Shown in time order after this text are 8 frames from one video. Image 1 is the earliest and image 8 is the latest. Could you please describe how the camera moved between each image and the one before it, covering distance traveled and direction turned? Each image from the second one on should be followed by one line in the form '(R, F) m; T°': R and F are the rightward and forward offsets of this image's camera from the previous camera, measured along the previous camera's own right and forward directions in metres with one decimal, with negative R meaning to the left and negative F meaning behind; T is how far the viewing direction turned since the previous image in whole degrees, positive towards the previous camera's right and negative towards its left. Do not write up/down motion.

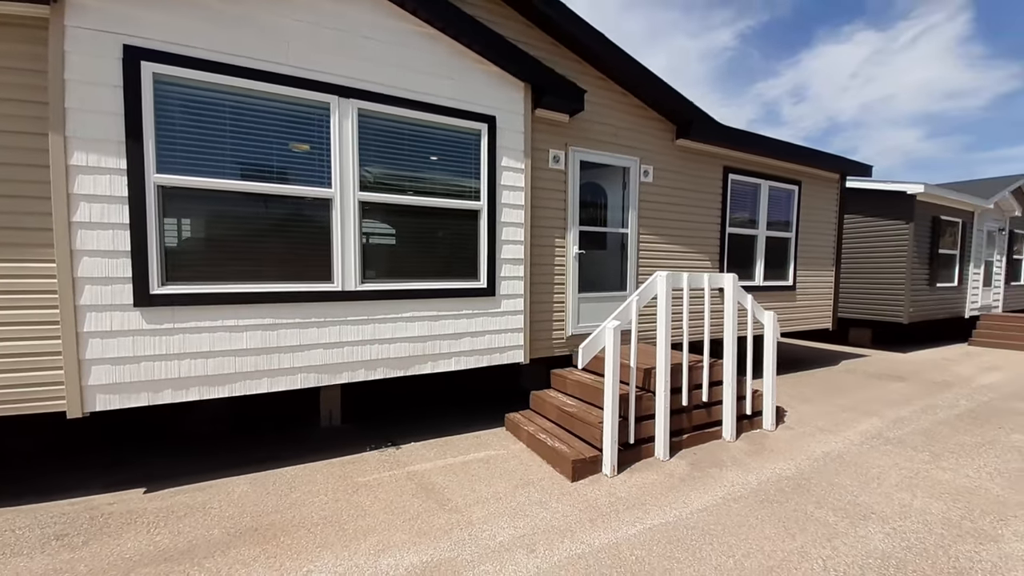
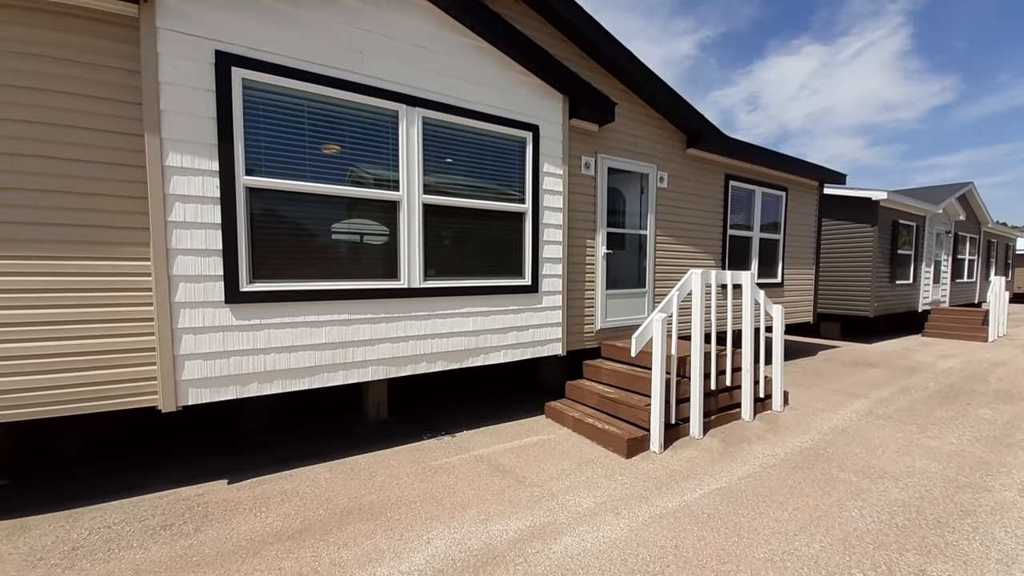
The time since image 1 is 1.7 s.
(-0.7, -0.2) m; +4°
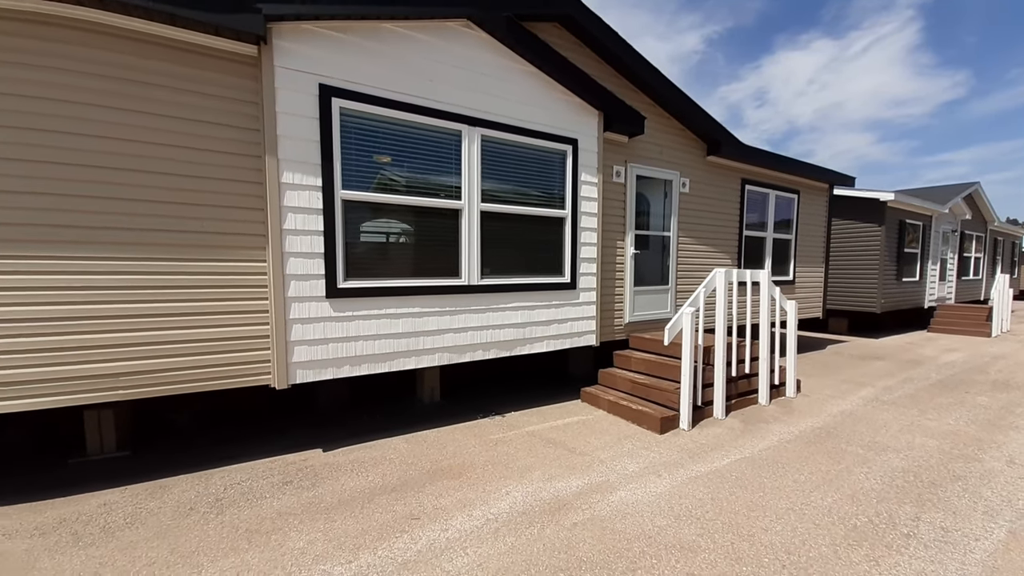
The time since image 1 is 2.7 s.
(-0.4, -0.5) m; -1°
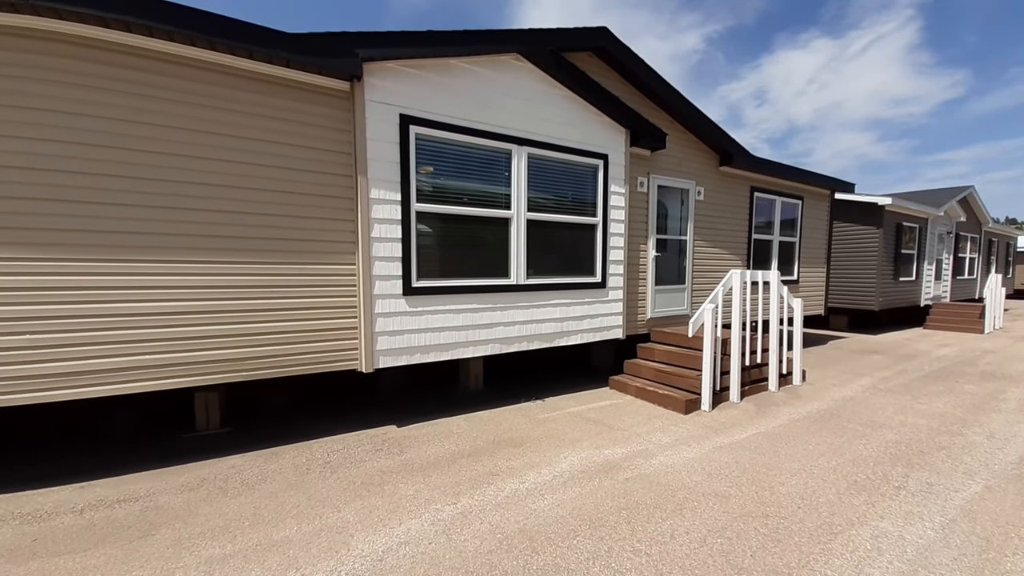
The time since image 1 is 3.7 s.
(-0.5, -0.5) m; 0°
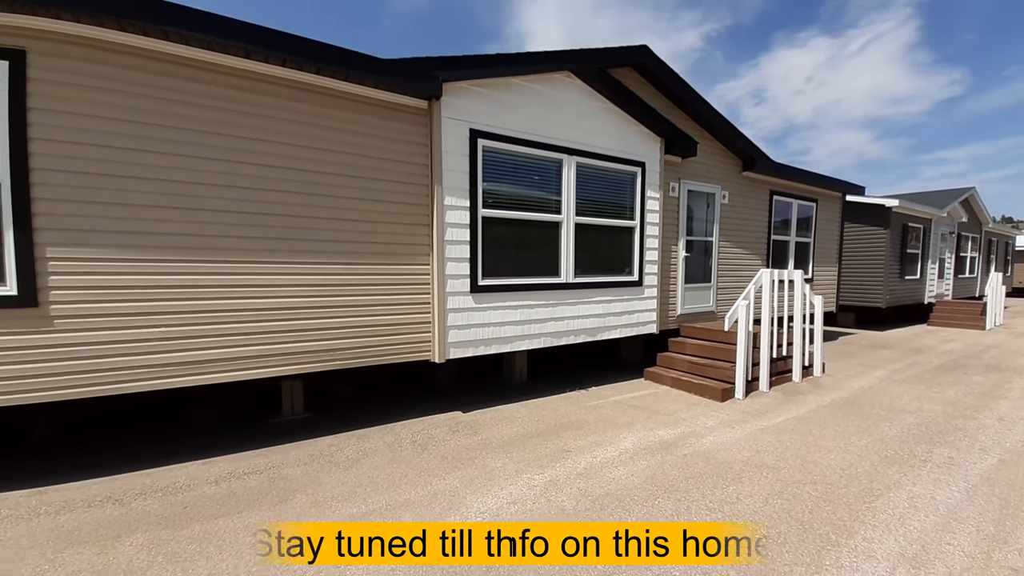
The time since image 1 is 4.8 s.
(-0.6, -0.4) m; 0°
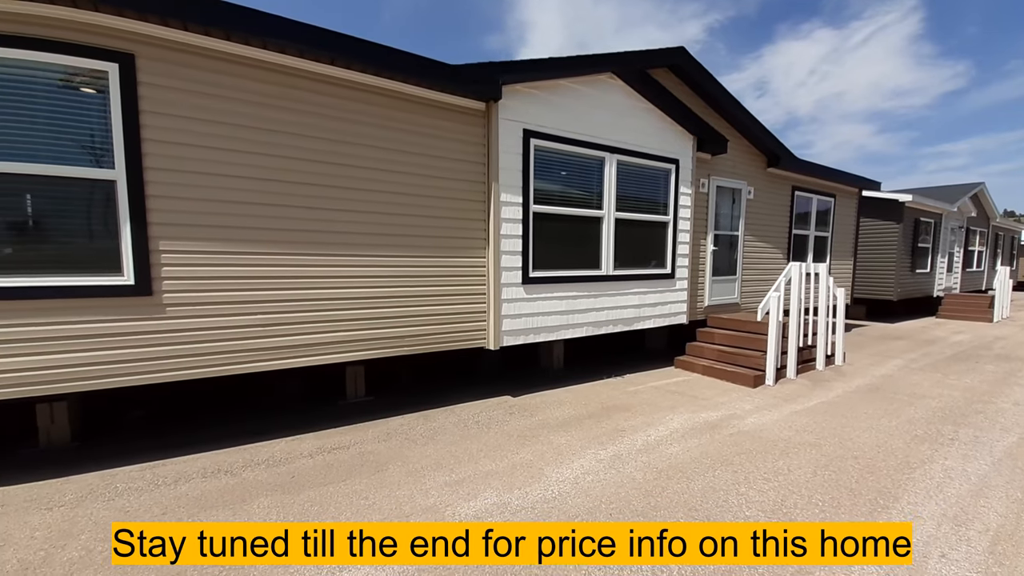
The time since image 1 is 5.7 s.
(-0.5, -0.3) m; 0°
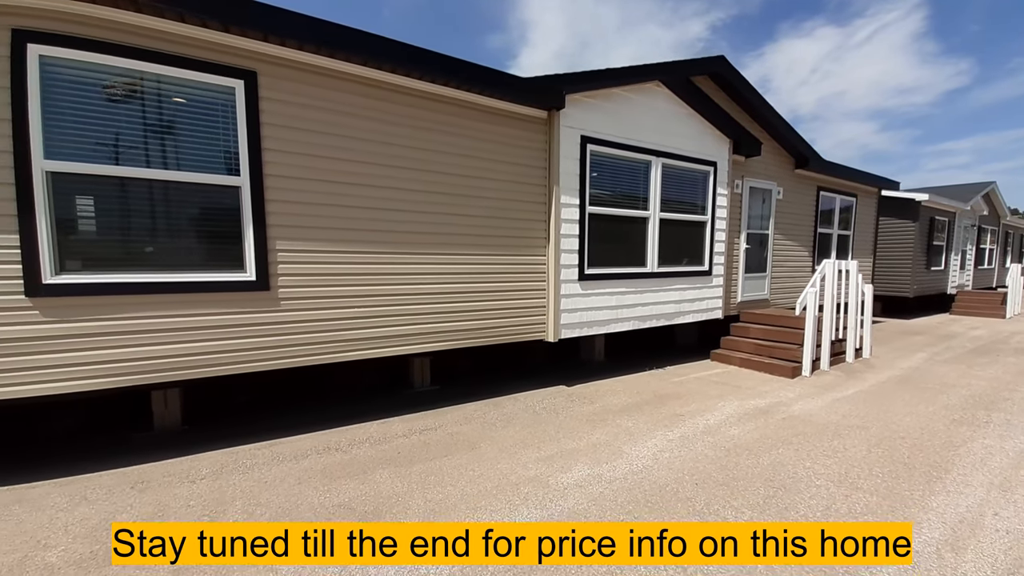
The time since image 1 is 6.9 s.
(-0.6, -0.3) m; 0°
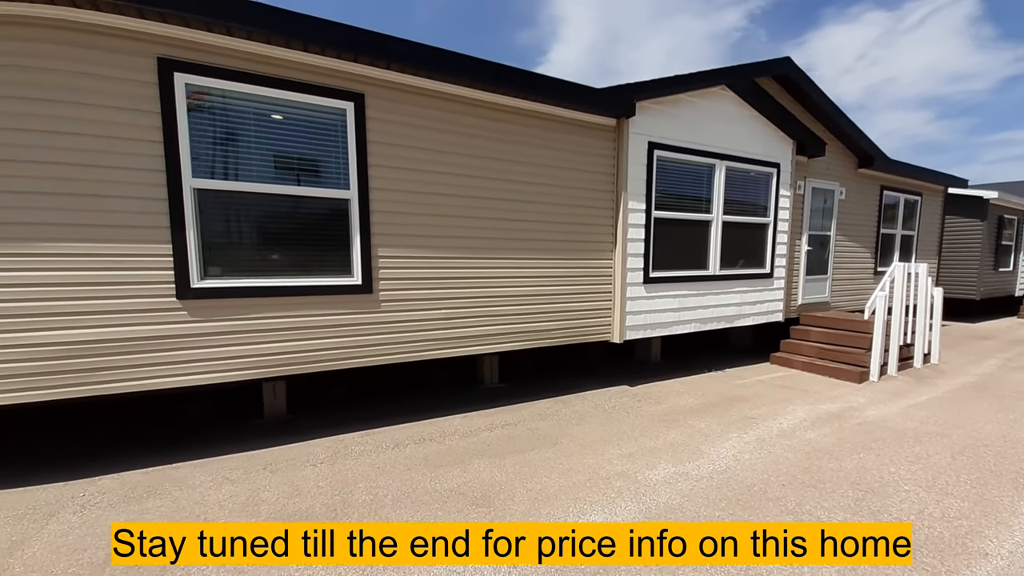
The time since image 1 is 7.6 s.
(-0.5, -0.2) m; -4°
